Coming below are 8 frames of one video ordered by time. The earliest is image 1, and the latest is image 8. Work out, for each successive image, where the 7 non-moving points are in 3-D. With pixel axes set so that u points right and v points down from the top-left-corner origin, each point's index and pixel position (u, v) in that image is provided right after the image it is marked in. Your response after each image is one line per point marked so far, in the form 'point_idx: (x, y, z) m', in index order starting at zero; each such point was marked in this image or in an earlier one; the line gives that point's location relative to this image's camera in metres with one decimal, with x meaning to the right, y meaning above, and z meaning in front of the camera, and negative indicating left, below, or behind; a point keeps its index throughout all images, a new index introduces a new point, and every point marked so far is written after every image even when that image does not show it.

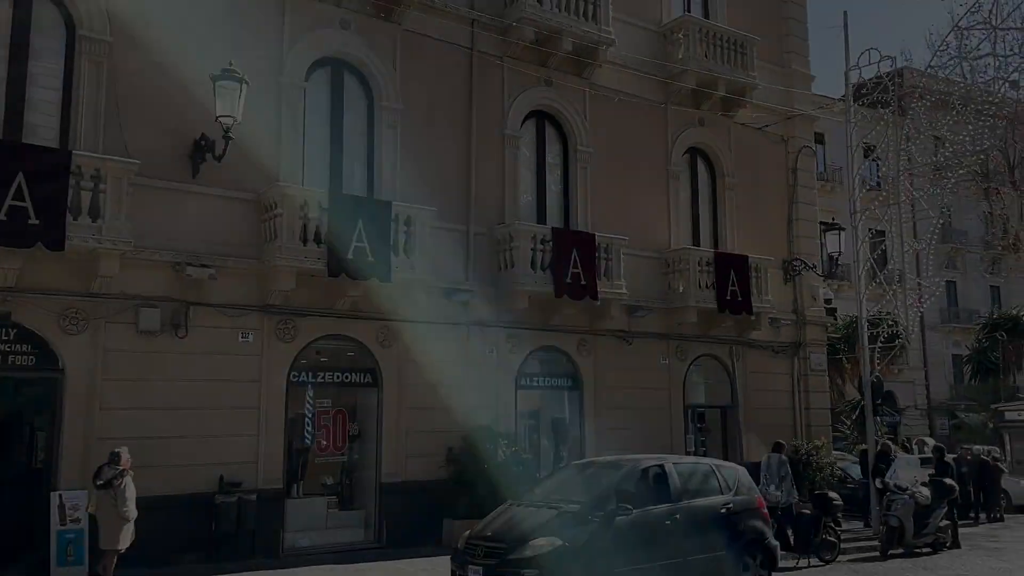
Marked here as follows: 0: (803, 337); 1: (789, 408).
0: (+6.7, -1.1, +19.3) m
1: (+6.3, -2.7, +19.0) m
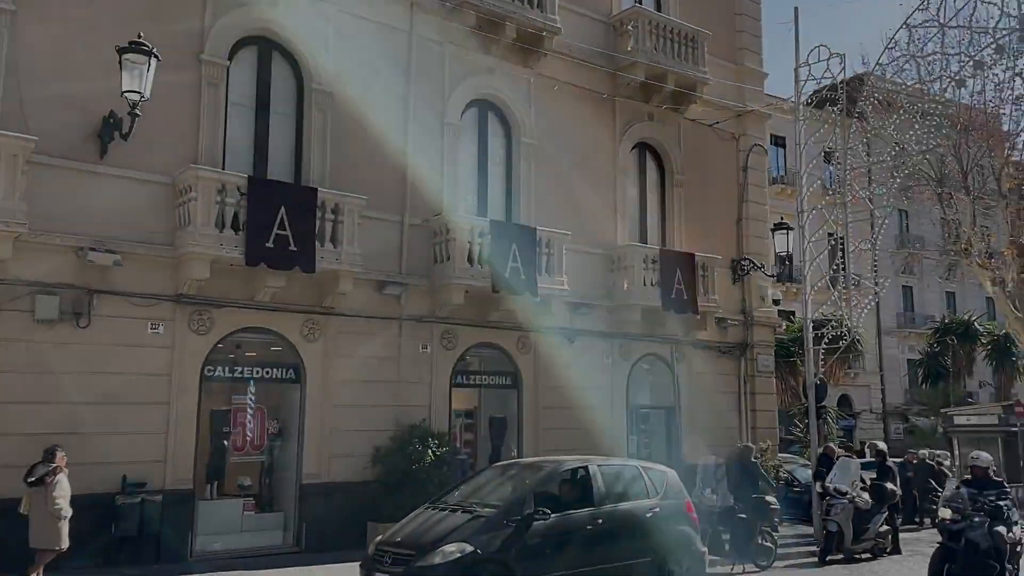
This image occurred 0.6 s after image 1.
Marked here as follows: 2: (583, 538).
0: (+5.4, -1.1, +19.0) m
1: (+5.0, -2.7, +18.7) m
2: (+0.8, -2.7, +9.1) m
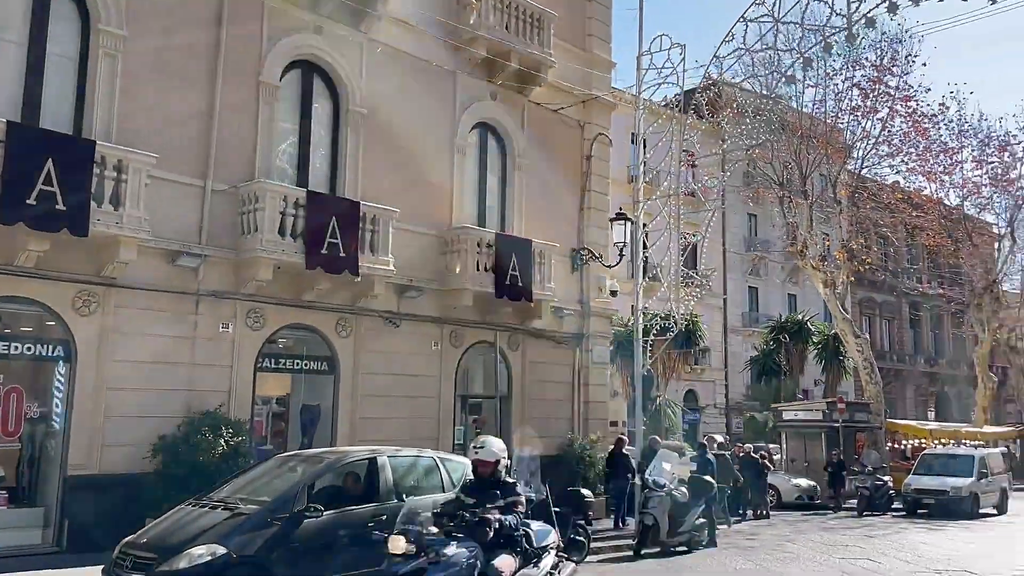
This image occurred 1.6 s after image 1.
0: (+1.7, -0.9, +18.7) m
1: (+1.2, -2.5, +18.4) m
2: (-1.5, -2.5, +8.3) m
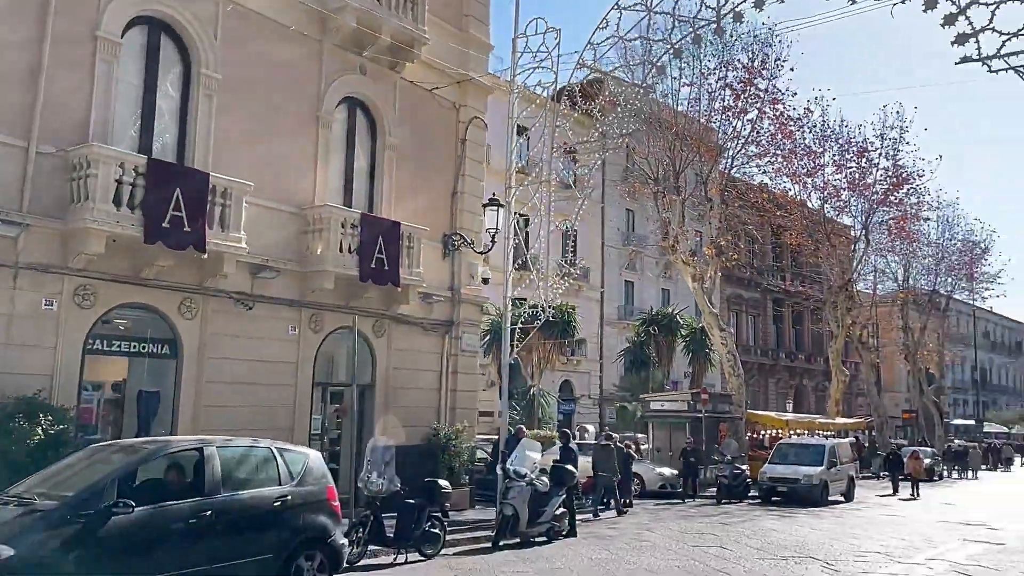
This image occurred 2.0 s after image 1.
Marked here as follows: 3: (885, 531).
0: (-1.2, -0.6, +18.3) m
1: (-1.7, -2.2, +17.9) m
2: (-3.0, -2.2, +7.5) m
3: (+7.2, -4.7, +16.0) m
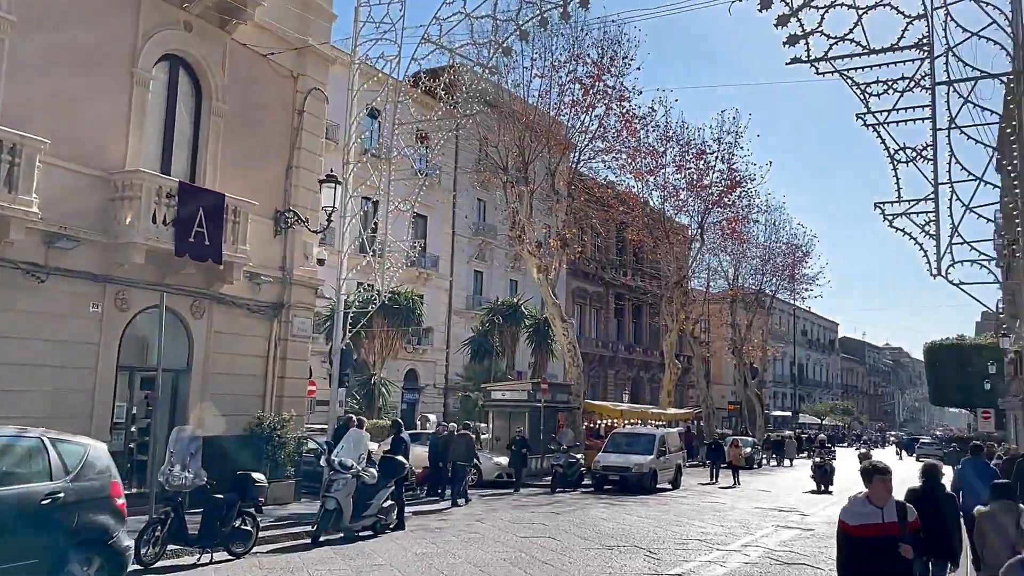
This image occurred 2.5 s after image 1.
0: (-4.7, -0.2, +17.2) m
1: (-5.1, -1.8, +16.8) m
2: (-4.5, -1.9, +6.3) m
3: (+3.9, -4.6, +16.5) m
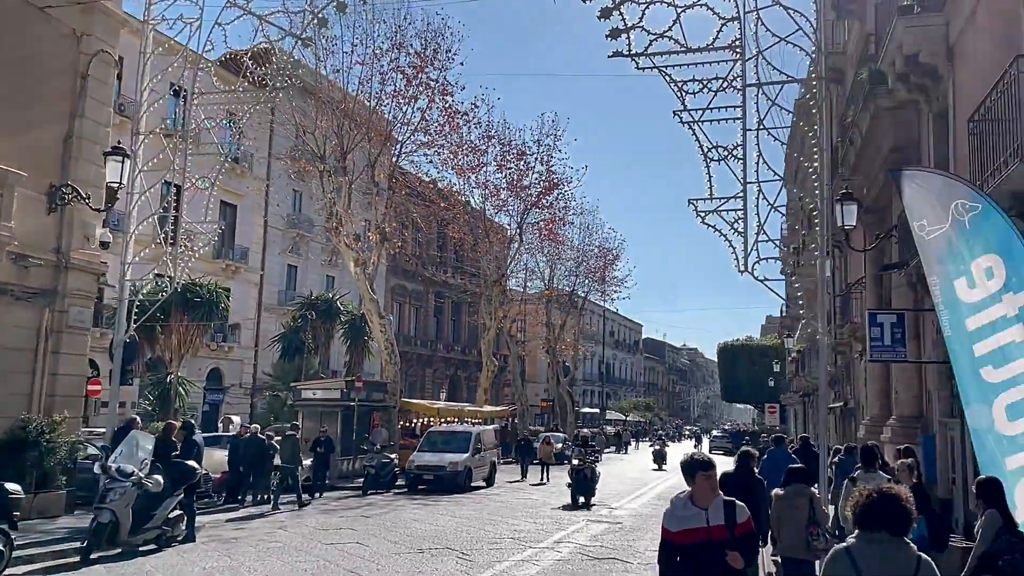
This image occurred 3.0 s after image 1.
0: (-8.3, +0.1, +15.2) m
1: (-8.6, -1.5, +14.7) m
2: (-5.8, -1.7, +4.6) m
3: (+0.1, -4.5, +16.4) m
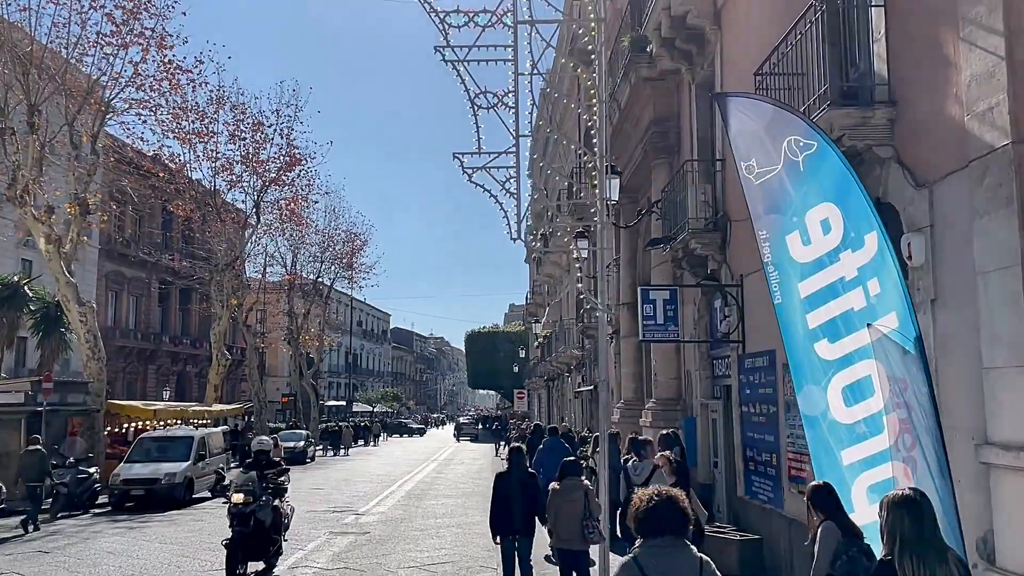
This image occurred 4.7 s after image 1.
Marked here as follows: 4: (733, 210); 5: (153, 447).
0: (-12.1, +0.4, +10.2) m
1: (-12.3, -1.1, +9.6) m
2: (-6.6, -1.4, +0.8) m
3: (-4.4, -4.1, +13.9) m
4: (+2.9, +1.0, +11.0) m
5: (-8.6, -3.8, +19.9) m
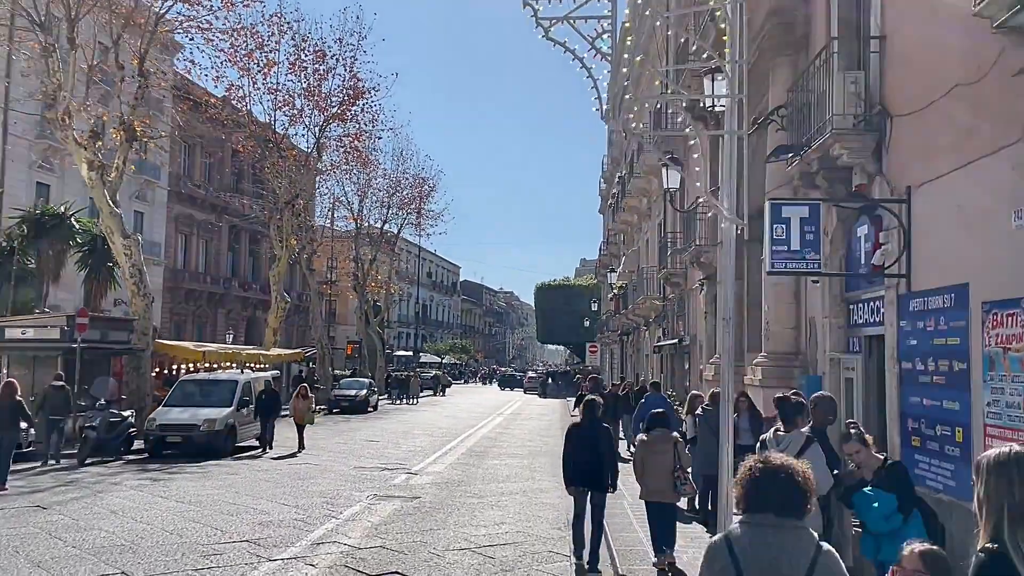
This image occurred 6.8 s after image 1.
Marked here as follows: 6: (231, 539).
0: (-11.2, +1.6, +8.8) m
1: (-11.5, 0.0, +8.3) m
2: (-6.6, -0.9, -0.9) m
3: (-3.3, -3.0, +12.0) m
4: (+3.8, +1.8, +8.2) m
5: (-7.0, -2.3, +18.3) m
6: (-3.0, -2.7, +9.0) m
